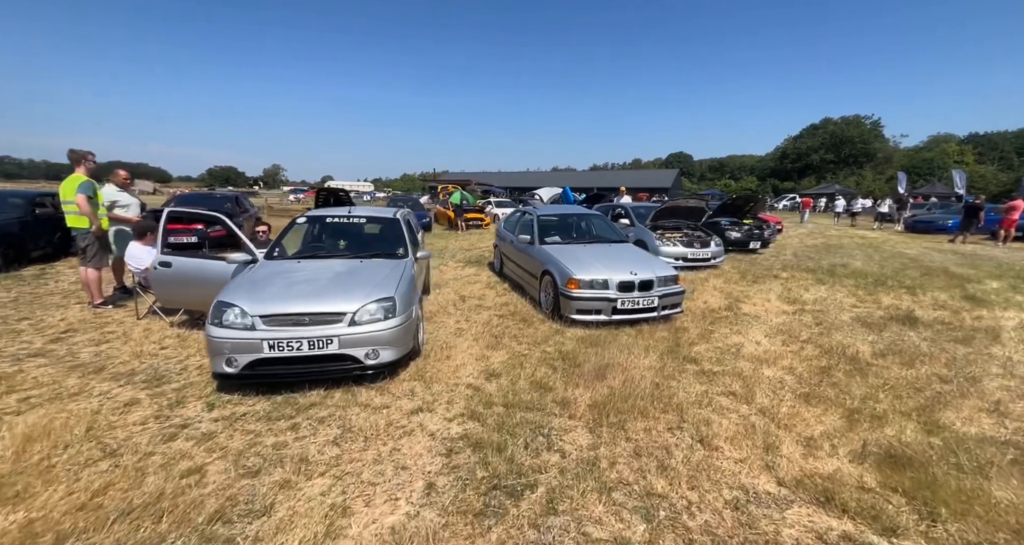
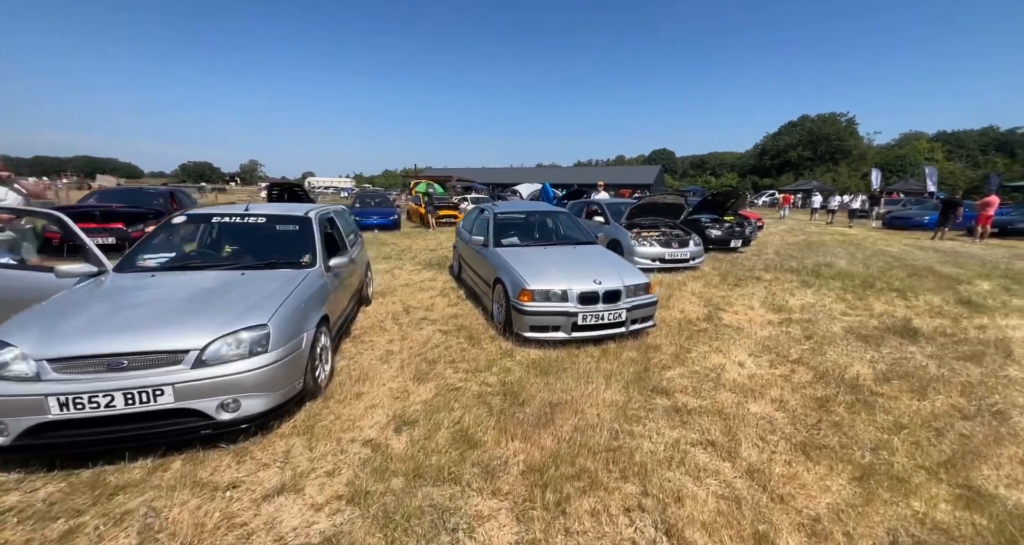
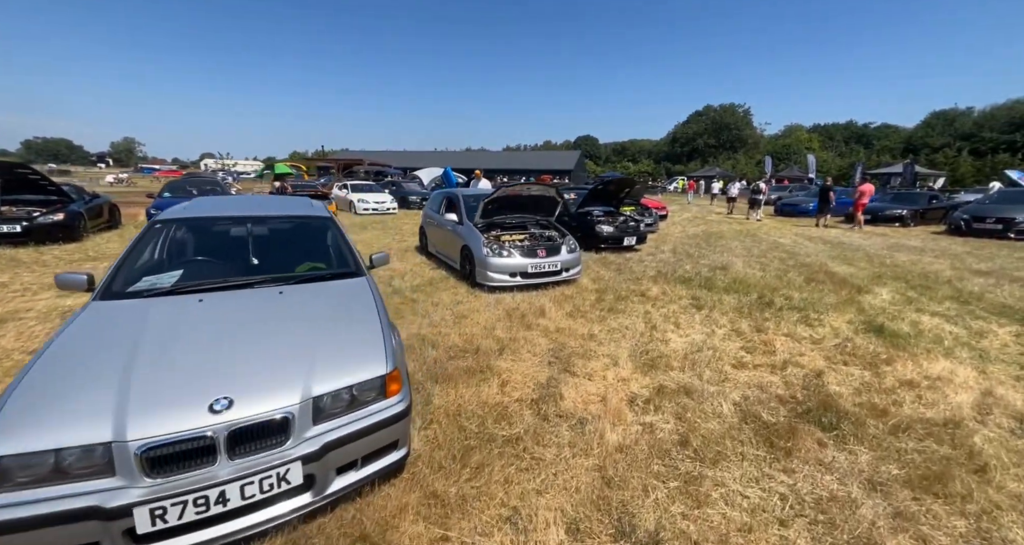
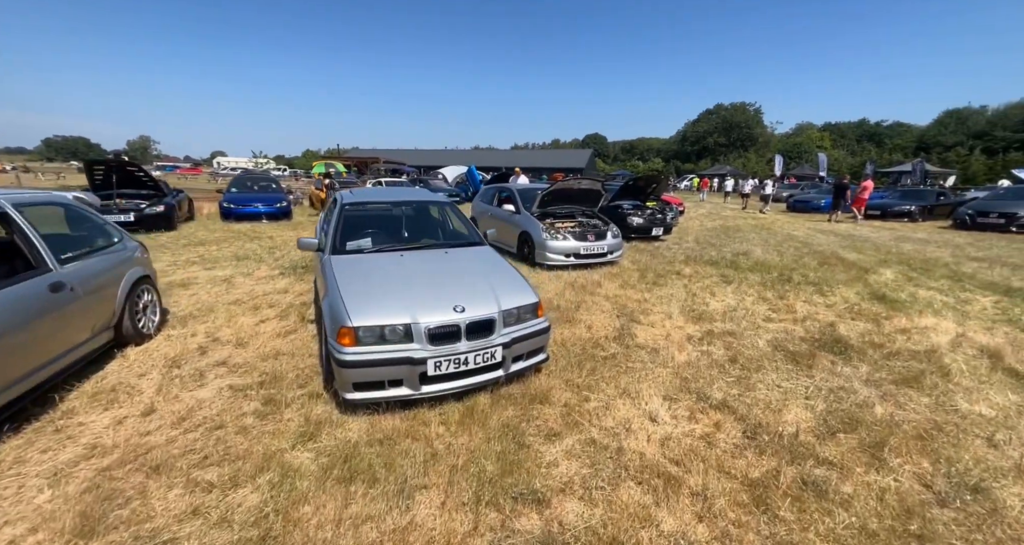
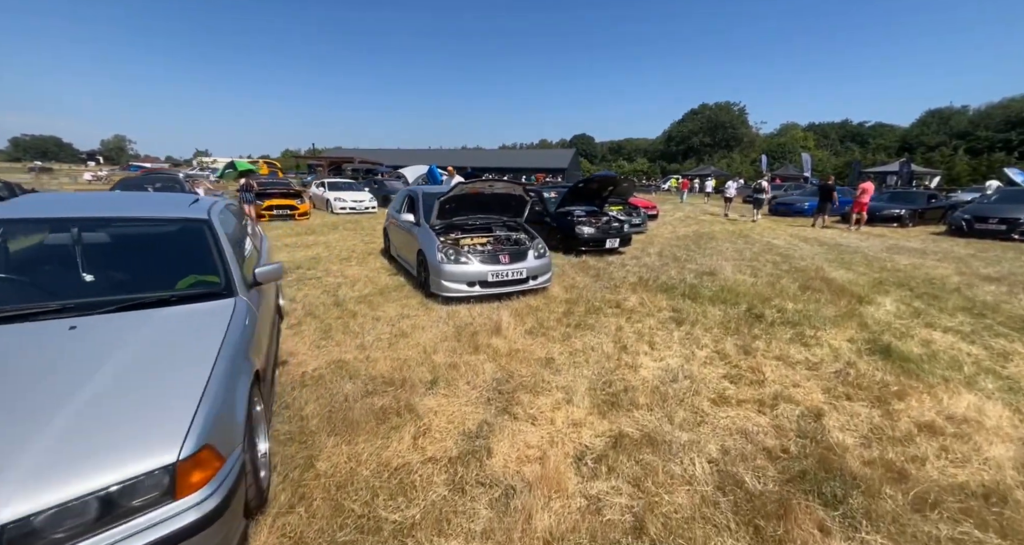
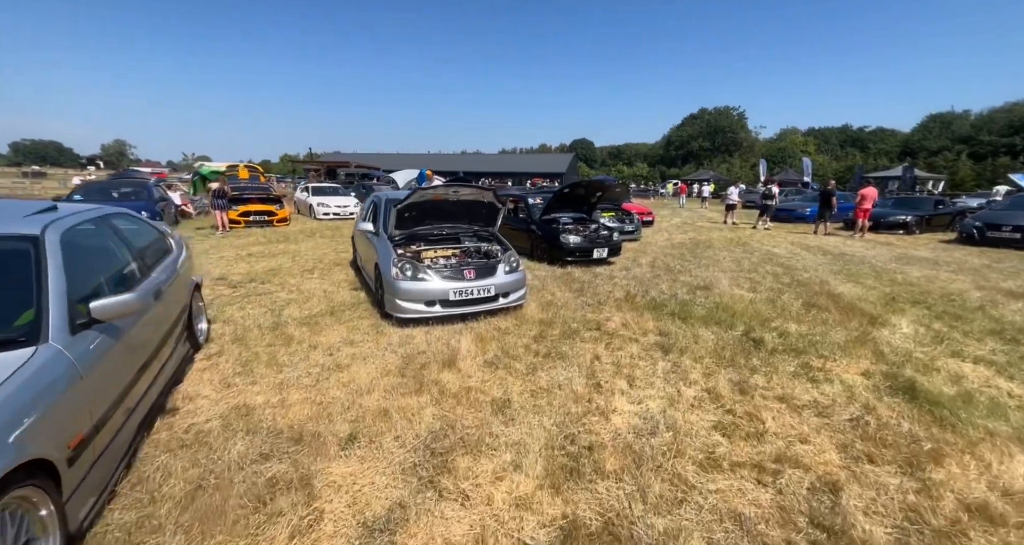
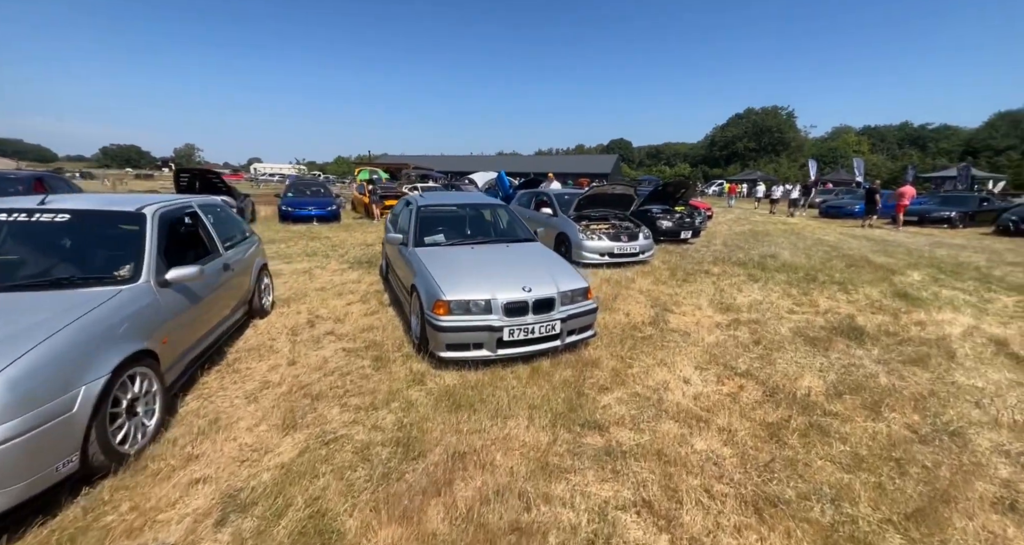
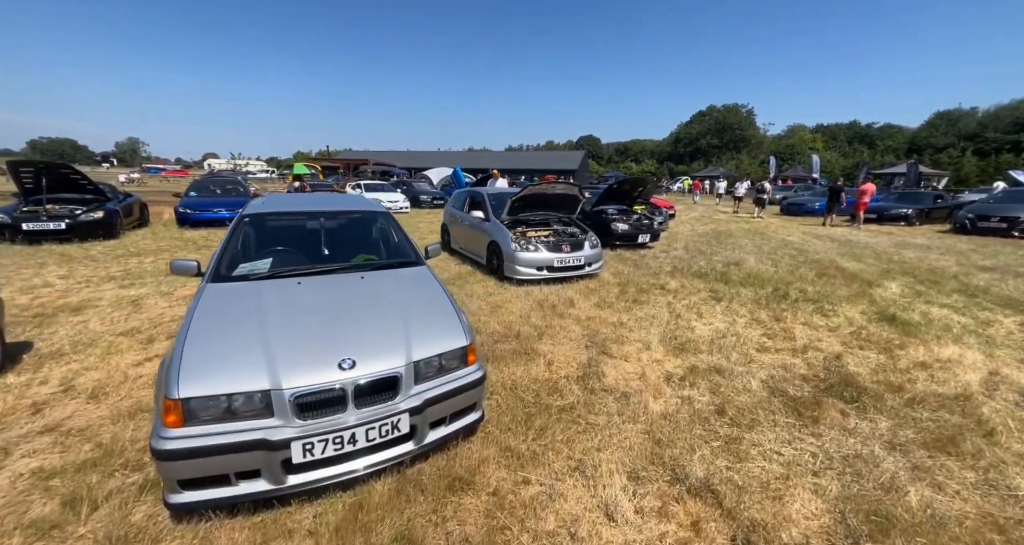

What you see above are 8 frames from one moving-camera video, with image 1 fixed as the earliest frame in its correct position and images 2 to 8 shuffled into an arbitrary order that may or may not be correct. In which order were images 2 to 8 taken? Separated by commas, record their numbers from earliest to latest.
2, 7, 4, 8, 3, 5, 6
